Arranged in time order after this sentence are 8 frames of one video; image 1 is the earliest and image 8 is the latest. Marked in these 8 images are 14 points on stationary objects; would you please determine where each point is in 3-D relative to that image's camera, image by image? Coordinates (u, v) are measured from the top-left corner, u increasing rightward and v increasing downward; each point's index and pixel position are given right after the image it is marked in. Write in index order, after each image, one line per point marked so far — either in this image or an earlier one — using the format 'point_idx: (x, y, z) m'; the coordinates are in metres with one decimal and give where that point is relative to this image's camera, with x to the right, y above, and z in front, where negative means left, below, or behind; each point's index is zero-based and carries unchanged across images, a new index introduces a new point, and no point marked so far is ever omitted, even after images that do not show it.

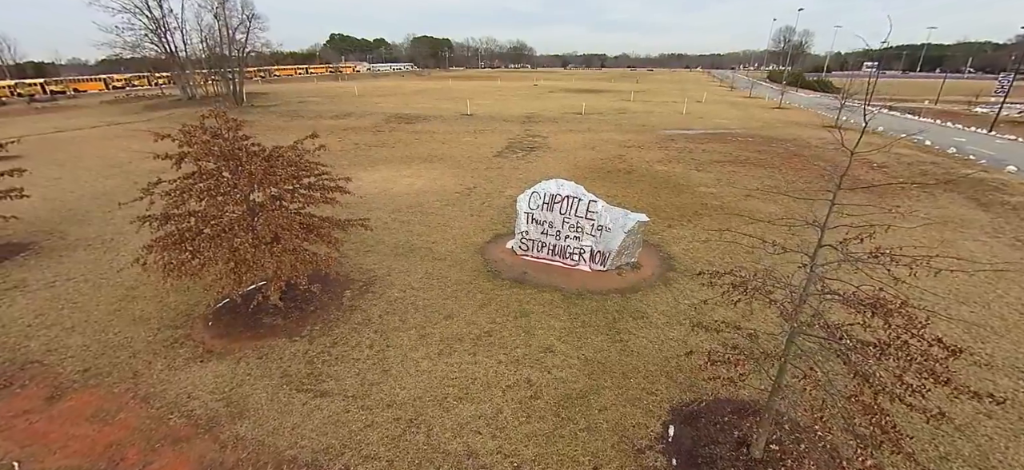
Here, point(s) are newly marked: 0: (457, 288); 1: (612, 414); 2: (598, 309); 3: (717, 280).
0: (-1.1, -1.0, +8.2) m
1: (+1.4, -2.3, +5.3) m
2: (+1.7, -1.4, +7.5) m
3: (+4.3, -1.1, +8.4) m
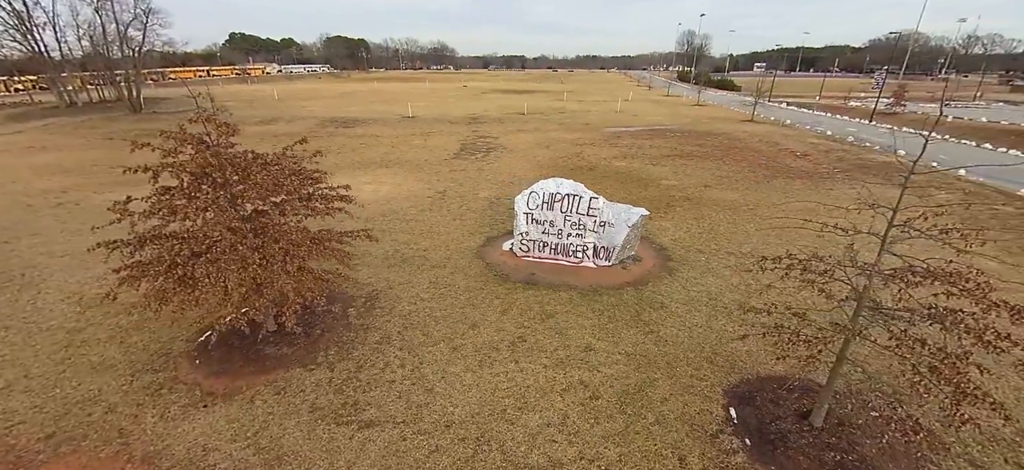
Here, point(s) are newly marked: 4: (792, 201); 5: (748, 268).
0: (-0.8, -1.1, +7.9) m
1: (+2.2, -2.2, +5.4) m
2: (+2.1, -1.3, +7.6) m
3: (+4.5, -0.8, +8.9) m
4: (+9.2, +1.1, +13.5) m
5: (+5.2, -0.8, +9.0) m
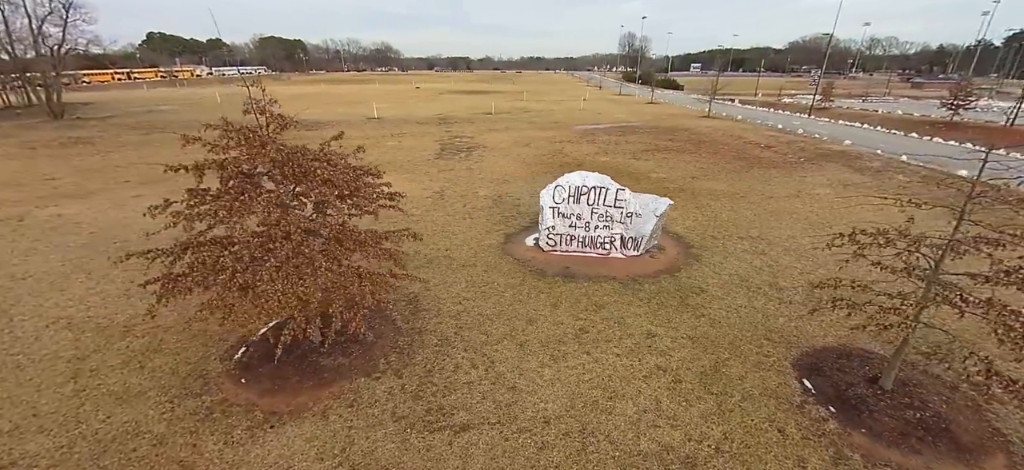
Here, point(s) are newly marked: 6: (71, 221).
0: (0.0, -1.0, +7.7) m
1: (+3.3, -2.0, +5.6) m
2: (+2.9, -1.1, +7.8) m
3: (+5.2, -0.5, +9.4) m
4: (+9.3, +1.6, +14.4) m
5: (+5.8, -0.4, +9.5) m
6: (-13.5, +0.4, +12.5) m
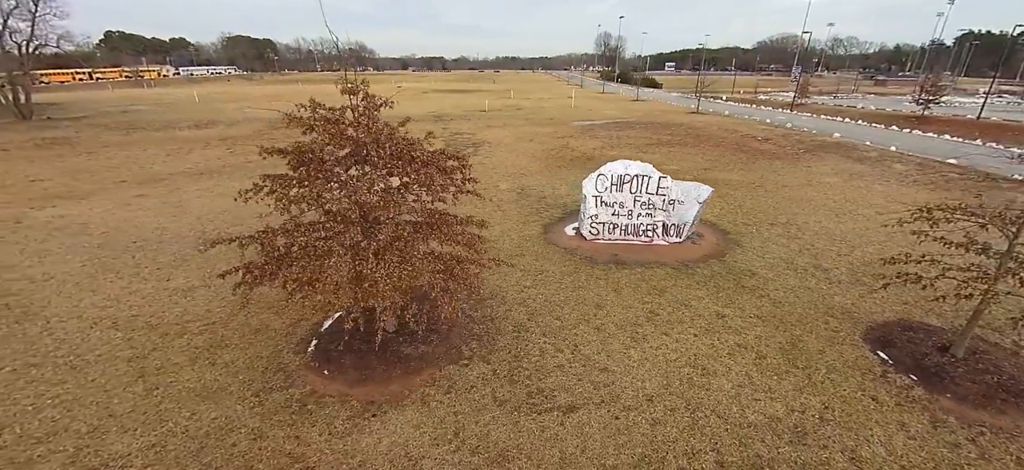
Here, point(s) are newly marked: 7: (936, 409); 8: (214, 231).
0: (+1.1, -0.8, +7.8) m
1: (+4.5, -1.7, +5.8) m
2: (+4.0, -0.8, +8.0) m
3: (+6.1, -0.1, +9.6) m
4: (+9.9, +2.1, +14.8) m
5: (+6.8, -0.1, +9.8) m
6: (-12.7, +0.4, +11.8) m
7: (+5.0, -2.1, +4.9) m
8: (-7.7, +0.1, +10.7) m
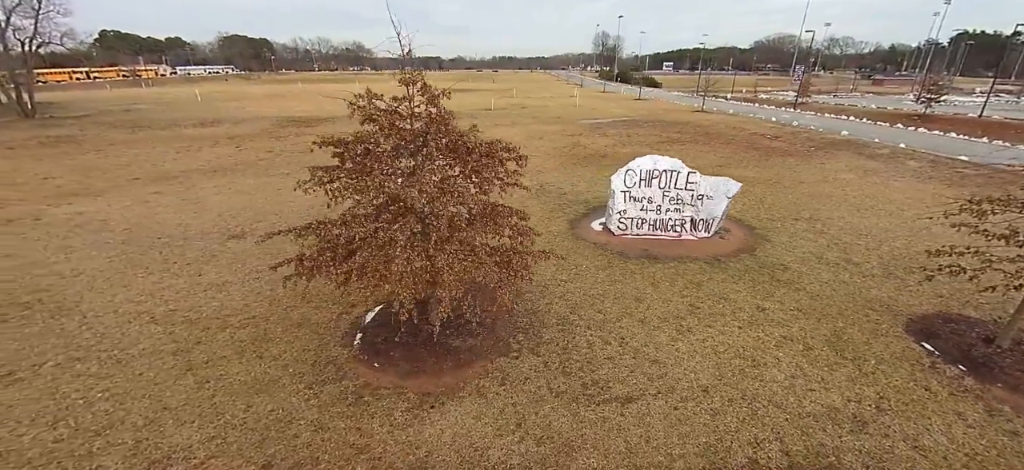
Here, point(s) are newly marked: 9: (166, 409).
0: (+1.8, -0.7, +7.8) m
1: (+5.2, -1.6, +5.8) m
2: (+4.6, -0.6, +8.0) m
3: (+6.8, 0.0, +9.7) m
4: (+10.6, +2.2, +14.9) m
5: (+7.5, +0.1, +9.8) m
6: (-12.0, +0.5, +11.8) m
7: (+5.7, -2.0, +4.9) m
8: (-7.1, +0.2, +10.6) m
9: (-4.2, -2.1, +4.9) m
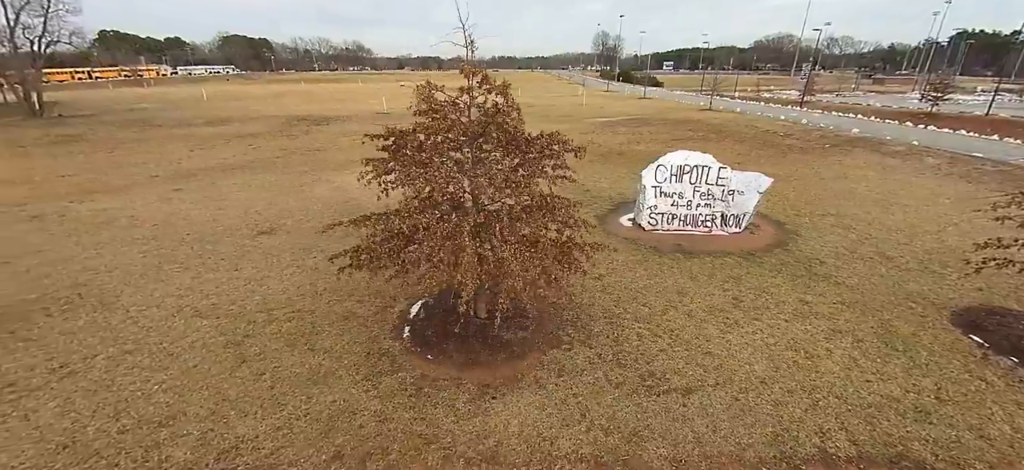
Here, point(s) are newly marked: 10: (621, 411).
0: (+2.5, -0.6, +7.8) m
1: (+5.9, -1.5, +5.8) m
2: (+5.4, -0.5, +8.0) m
3: (+7.5, +0.1, +9.7) m
4: (+11.3, +2.3, +14.9) m
5: (+8.2, +0.2, +9.8) m
6: (-11.3, +0.6, +11.8) m
7: (+6.4, -1.8, +4.9) m
8: (-6.4, +0.3, +10.6) m
9: (-3.5, -2.0, +4.9) m
10: (+1.2, -2.0, +4.6) m
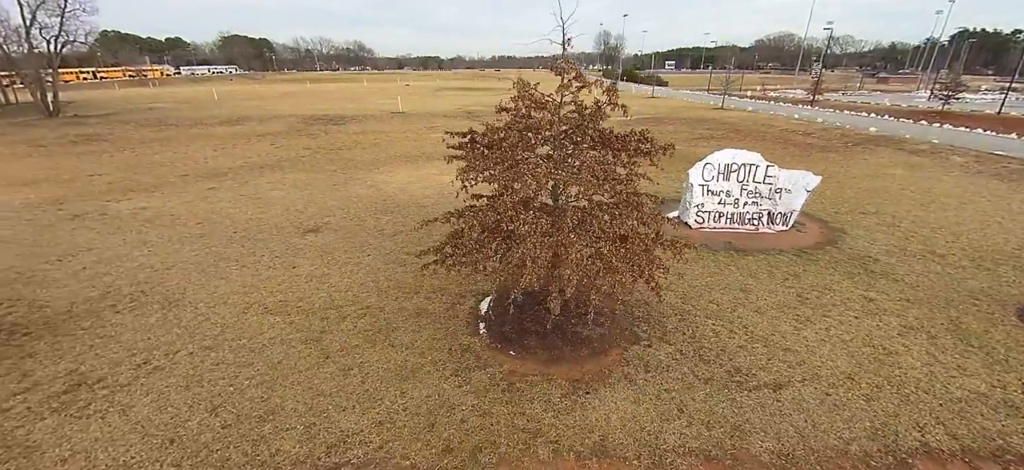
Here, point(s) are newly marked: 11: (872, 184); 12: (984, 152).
0: (+3.6, -0.6, +7.9) m
1: (+7.0, -1.4, +5.9) m
2: (+6.5, -0.5, +8.1) m
3: (+8.6, +0.2, +9.7) m
4: (+12.4, +2.4, +15.0) m
5: (+9.3, +0.2, +9.9) m
6: (-10.2, +0.6, +11.9) m
7: (+7.5, -1.8, +5.0) m
8: (-5.3, +0.3, +10.7) m
9: (-2.3, -2.0, +5.0) m
10: (+2.3, -1.9, +4.6) m
11: (+11.7, +1.6, +13.3) m
12: (+20.3, +3.6, +17.7) m
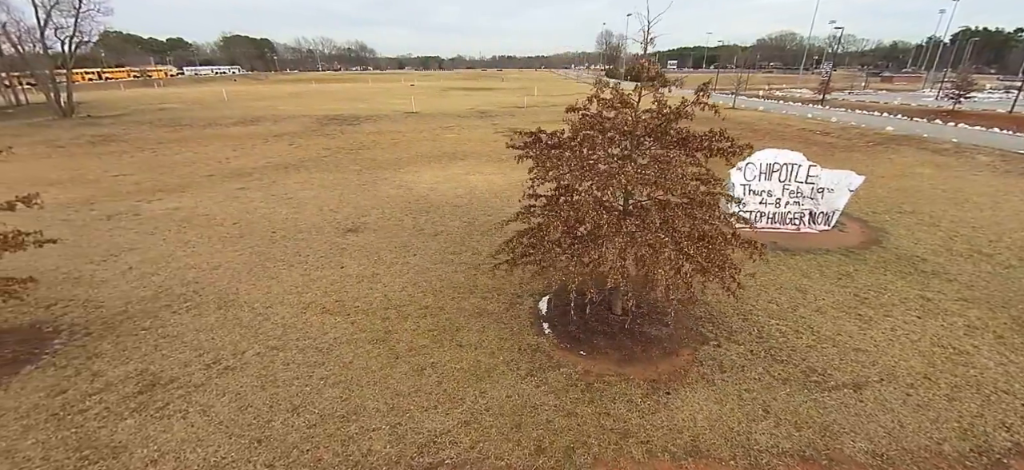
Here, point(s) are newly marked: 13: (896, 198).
0: (+4.6, -0.6, +7.9) m
1: (+8.0, -1.4, +5.9) m
2: (+7.4, -0.5, +8.1) m
3: (+9.6, +0.2, +9.7) m
4: (+13.4, +2.4, +15.0) m
5: (+10.3, +0.2, +9.9) m
6: (-9.3, +0.6, +11.9) m
7: (+8.5, -1.8, +5.0) m
8: (-4.3, +0.3, +10.7) m
9: (-1.4, -2.0, +5.0) m
10: (+3.3, -2.0, +4.6) m
11: (+12.6, +1.6, +13.3) m
12: (+21.3, +3.6, +17.6) m
13: (+11.2, +1.1, +11.9) m
